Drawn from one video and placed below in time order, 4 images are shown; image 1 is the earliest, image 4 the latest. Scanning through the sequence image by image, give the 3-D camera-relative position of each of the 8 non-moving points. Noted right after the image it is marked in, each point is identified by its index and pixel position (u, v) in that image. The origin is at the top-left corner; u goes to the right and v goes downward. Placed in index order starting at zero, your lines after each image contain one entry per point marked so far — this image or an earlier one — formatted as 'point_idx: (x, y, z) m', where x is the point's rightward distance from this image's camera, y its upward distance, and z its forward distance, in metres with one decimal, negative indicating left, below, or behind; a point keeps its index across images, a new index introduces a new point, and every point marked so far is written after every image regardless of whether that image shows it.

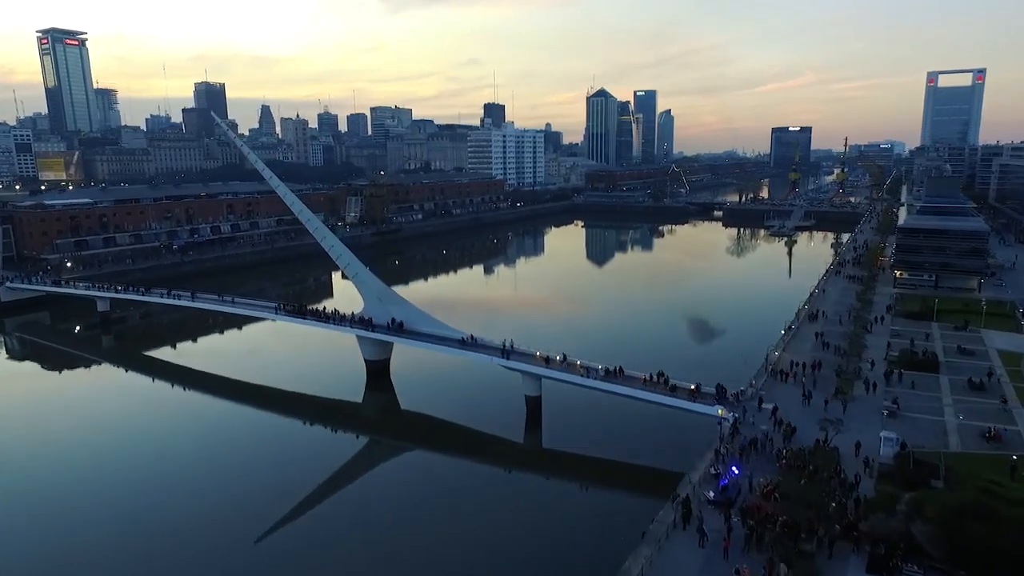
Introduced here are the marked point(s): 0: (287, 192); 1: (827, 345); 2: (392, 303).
0: (-6.4, +2.7, +17.9) m
1: (+7.7, -1.4, +15.4) m
2: (-3.2, -0.4, +16.3) m
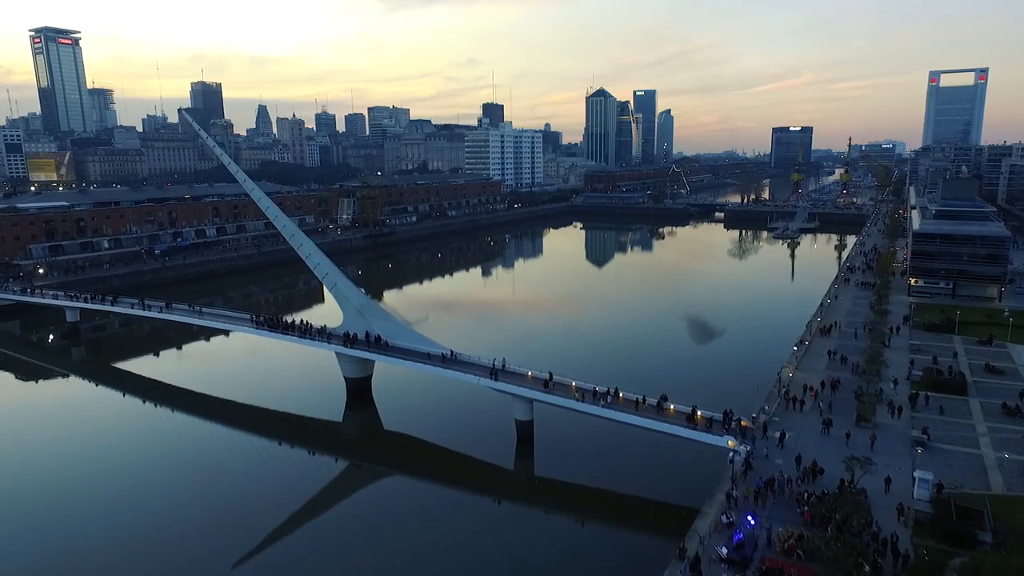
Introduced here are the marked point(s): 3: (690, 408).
0: (-6.7, +2.4, +16.7) m
1: (+7.5, -1.7, +14.2) m
2: (-3.4, -0.7, +15.1) m
3: (+3.3, -2.2, +11.6) m
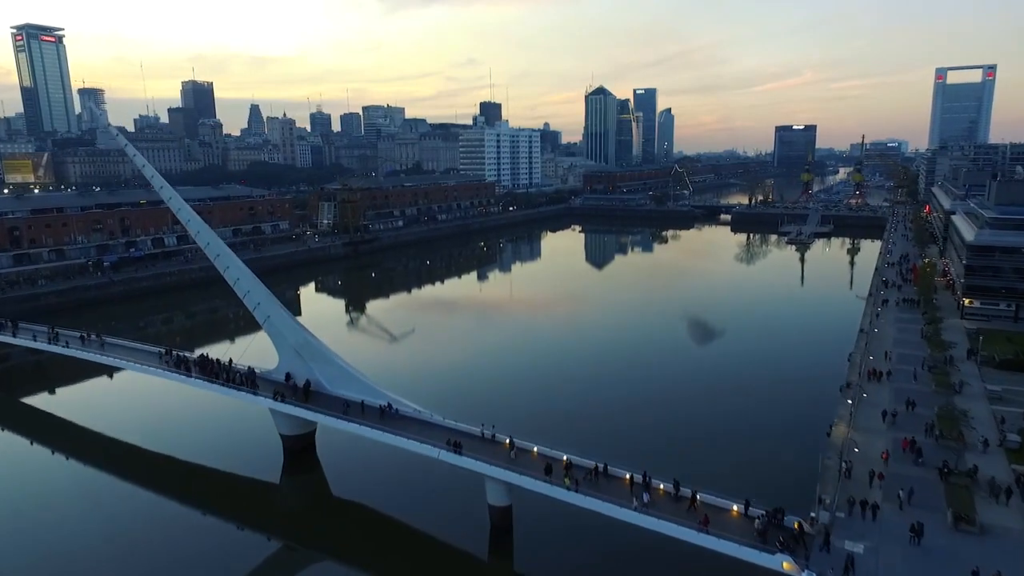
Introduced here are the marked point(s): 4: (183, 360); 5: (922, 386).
0: (-7.1, +1.8, +13.6) m
1: (+7.0, -2.3, +11.1) m
2: (-3.8, -1.3, +12.0) m
3: (+2.8, -2.9, +8.5) m
4: (-6.7, -1.5, +13.1) m
5: (+8.3, -2.0, +12.8) m
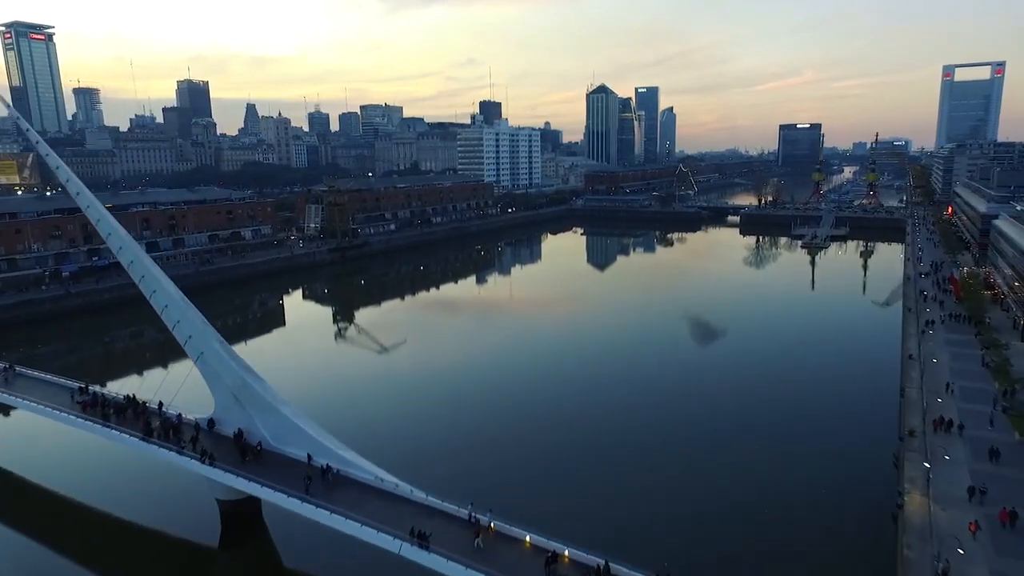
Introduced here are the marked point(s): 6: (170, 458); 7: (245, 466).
0: (-7.3, +1.3, +11.3) m
1: (+6.8, -2.8, +8.8) m
2: (-4.0, -1.8, +9.7) m
3: (+2.7, -3.4, +6.2) m
4: (-6.9, -2.0, +10.7) m
5: (+8.1, -2.4, +10.5) m
6: (-5.0, -2.5, +9.3) m
7: (-3.8, -2.6, +9.2) m
